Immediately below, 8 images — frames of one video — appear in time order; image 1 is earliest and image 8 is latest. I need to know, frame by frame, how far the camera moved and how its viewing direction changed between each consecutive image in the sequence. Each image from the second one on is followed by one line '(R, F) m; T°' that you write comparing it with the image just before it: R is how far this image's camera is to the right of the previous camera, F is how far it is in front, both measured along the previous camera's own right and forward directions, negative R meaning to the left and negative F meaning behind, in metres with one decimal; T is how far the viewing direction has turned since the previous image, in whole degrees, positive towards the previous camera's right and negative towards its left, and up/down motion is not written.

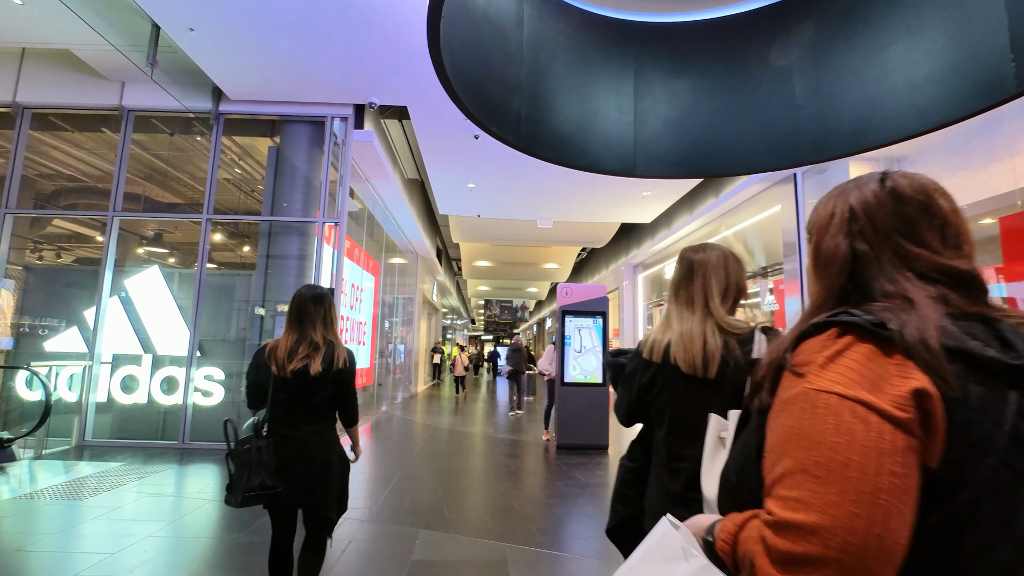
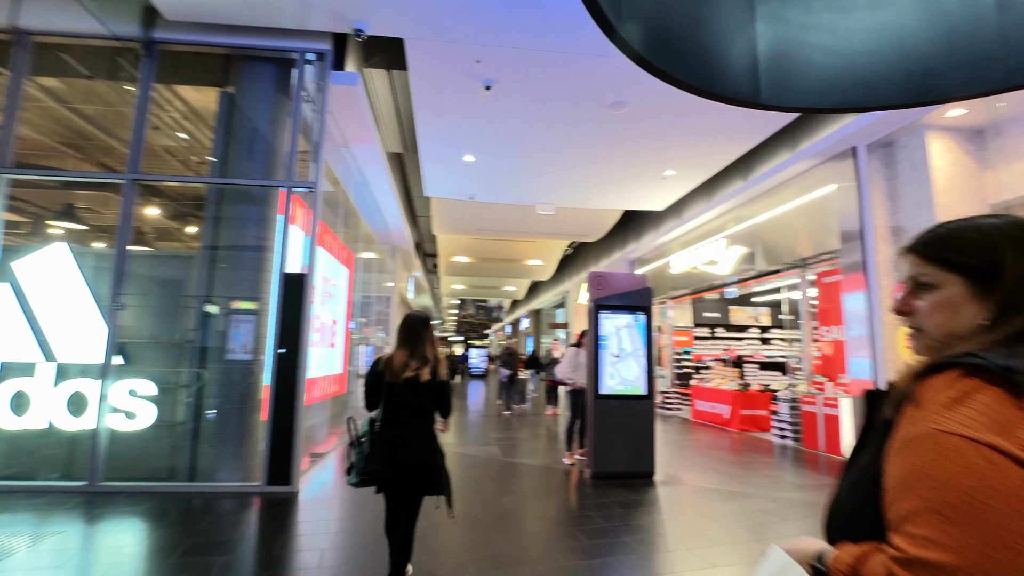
(-0.5, +1.1) m; +4°
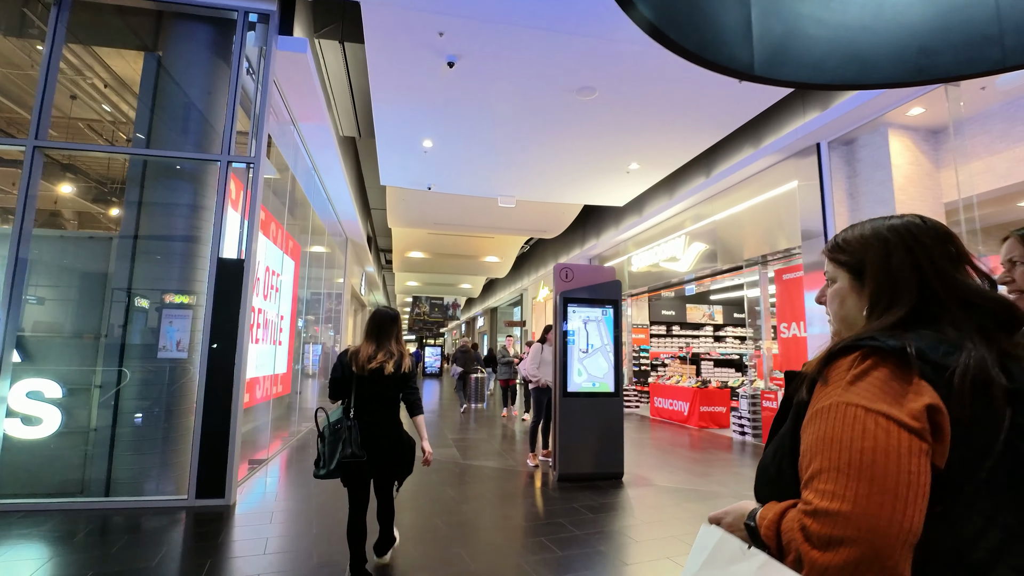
(-0.1, +0.3) m; +5°
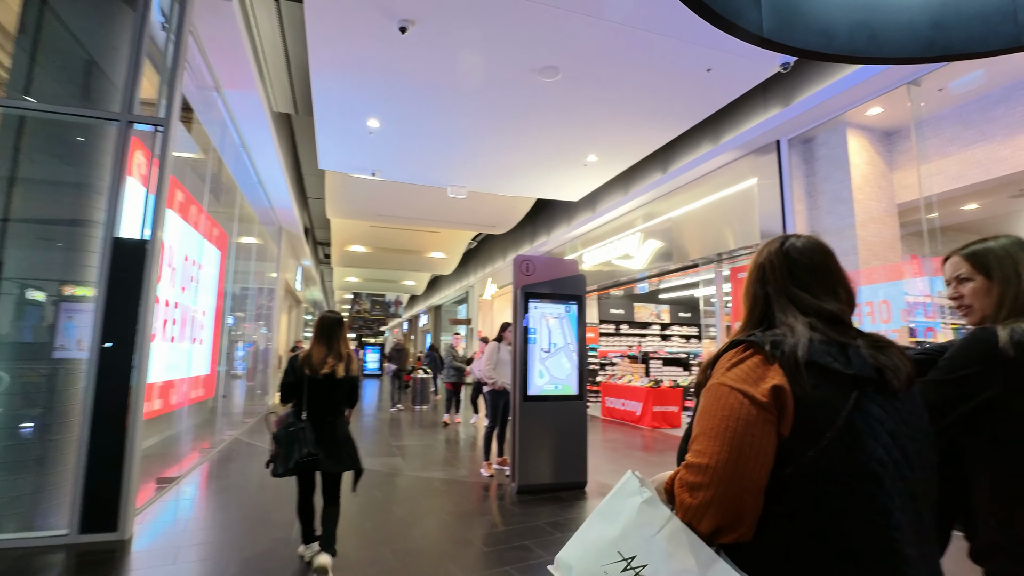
(-0.1, +0.4) m; +6°
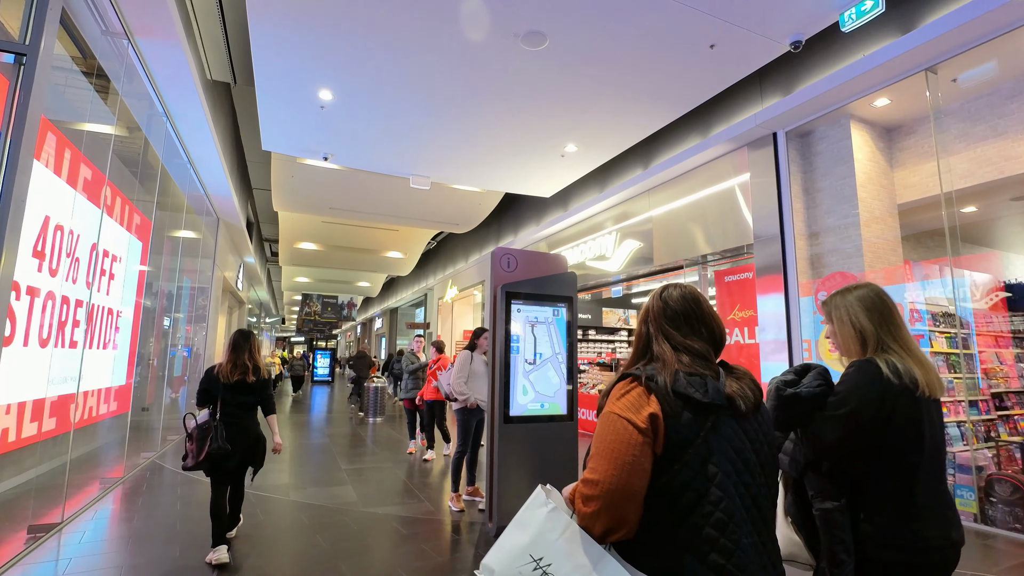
(-0.1, +0.6) m; +5°
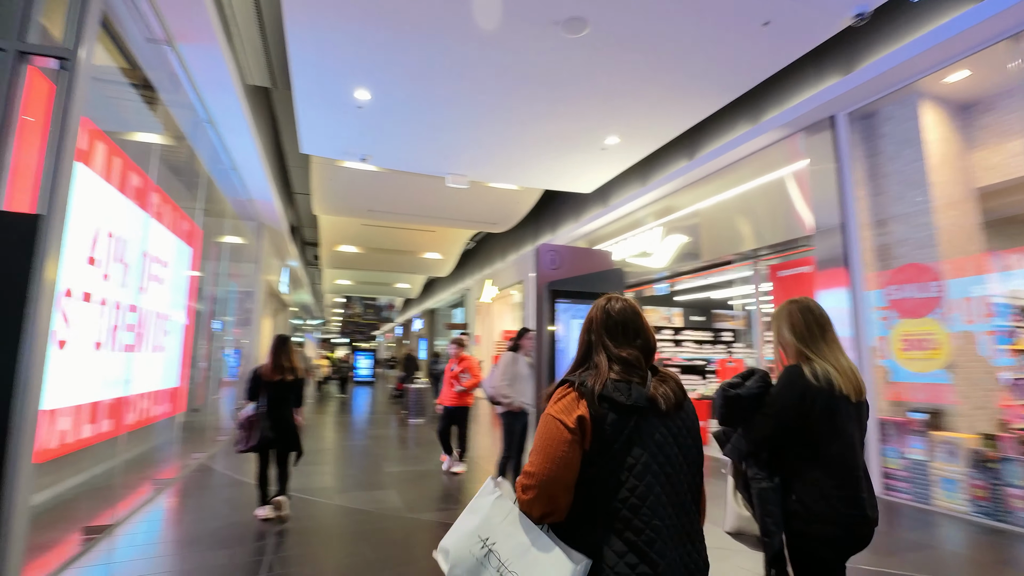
(0.0, +0.1) m; -4°
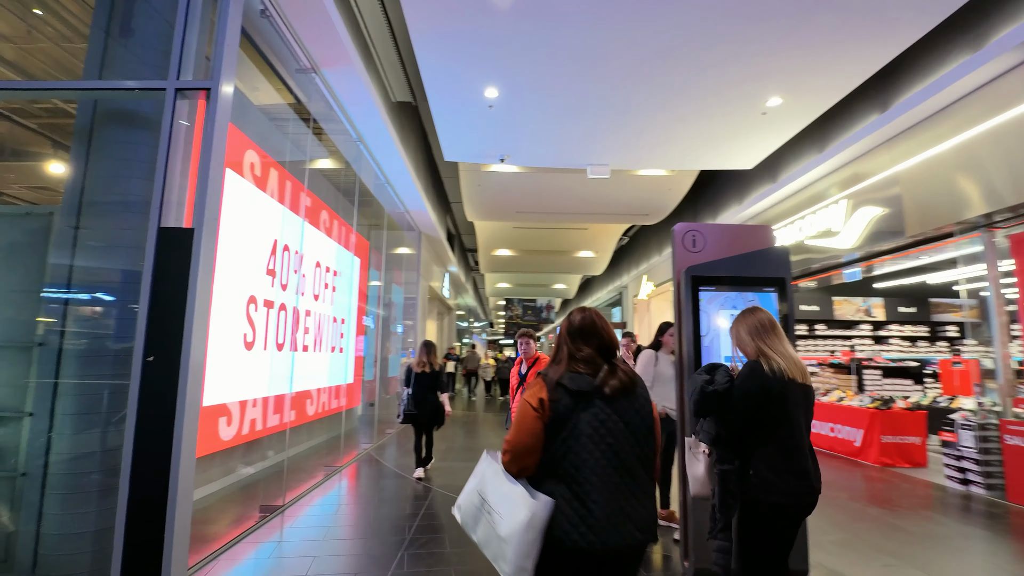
(+0.2, +0.3) m; -18°
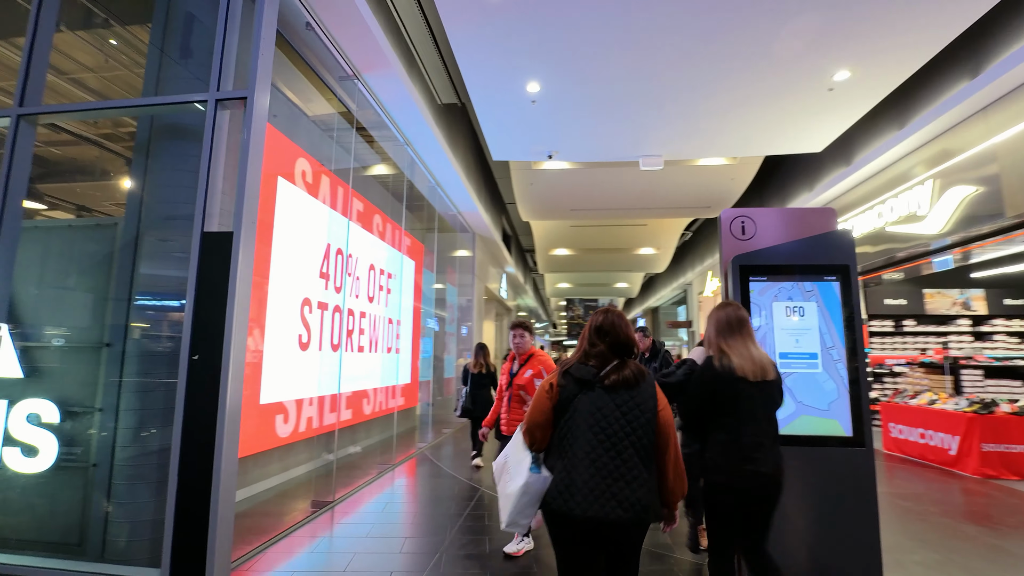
(+0.2, +0.1) m; -7°
